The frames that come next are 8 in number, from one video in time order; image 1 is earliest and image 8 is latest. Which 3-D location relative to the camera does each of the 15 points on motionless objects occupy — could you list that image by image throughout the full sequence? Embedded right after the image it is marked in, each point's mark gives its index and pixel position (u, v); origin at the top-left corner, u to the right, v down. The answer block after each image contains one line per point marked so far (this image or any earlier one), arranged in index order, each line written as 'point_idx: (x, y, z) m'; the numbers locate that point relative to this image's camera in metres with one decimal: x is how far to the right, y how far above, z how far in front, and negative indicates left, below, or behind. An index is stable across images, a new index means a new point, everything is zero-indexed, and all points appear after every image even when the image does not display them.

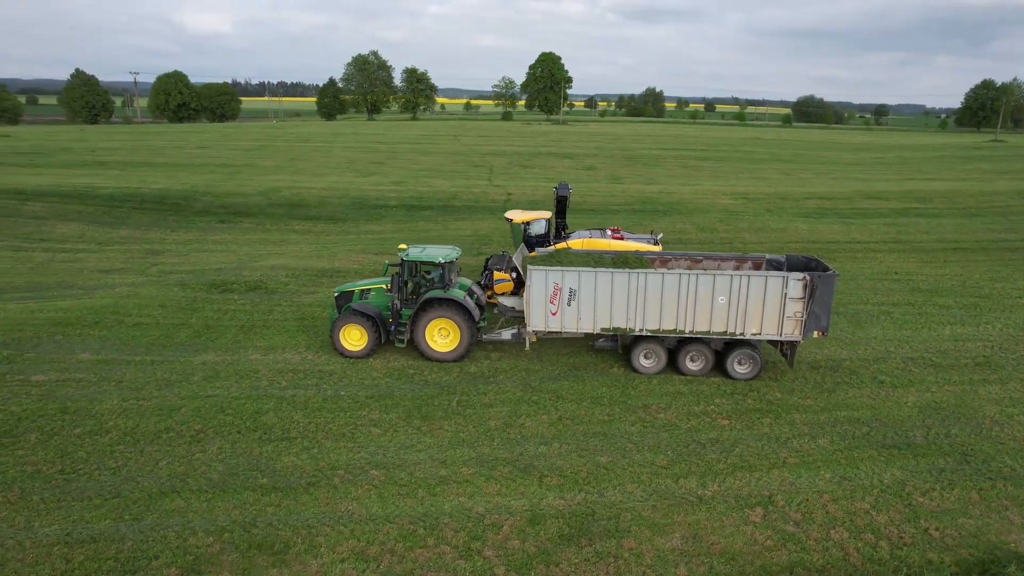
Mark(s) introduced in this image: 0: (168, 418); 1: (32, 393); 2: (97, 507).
0: (-4.7, -1.8, +9.2) m
1: (-7.1, -1.5, +9.8) m
2: (-4.5, -2.3, +7.1) m
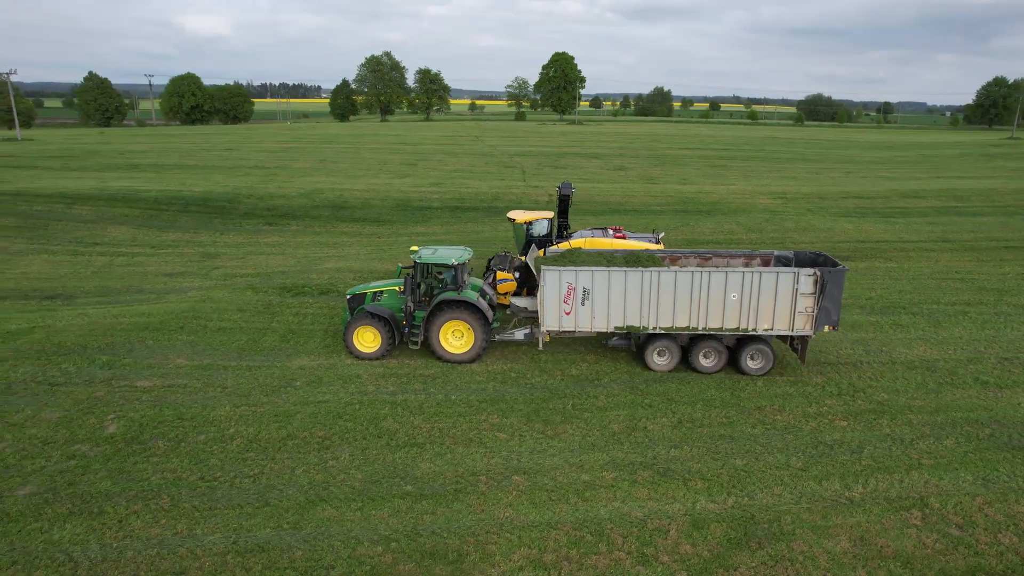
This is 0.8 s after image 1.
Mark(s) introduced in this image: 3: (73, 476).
0: (-3.1, -1.9, +9.1) m
1: (-5.4, -1.6, +9.8) m
2: (-2.8, -2.4, +7.1) m
3: (-5.1, -2.2, +7.7) m
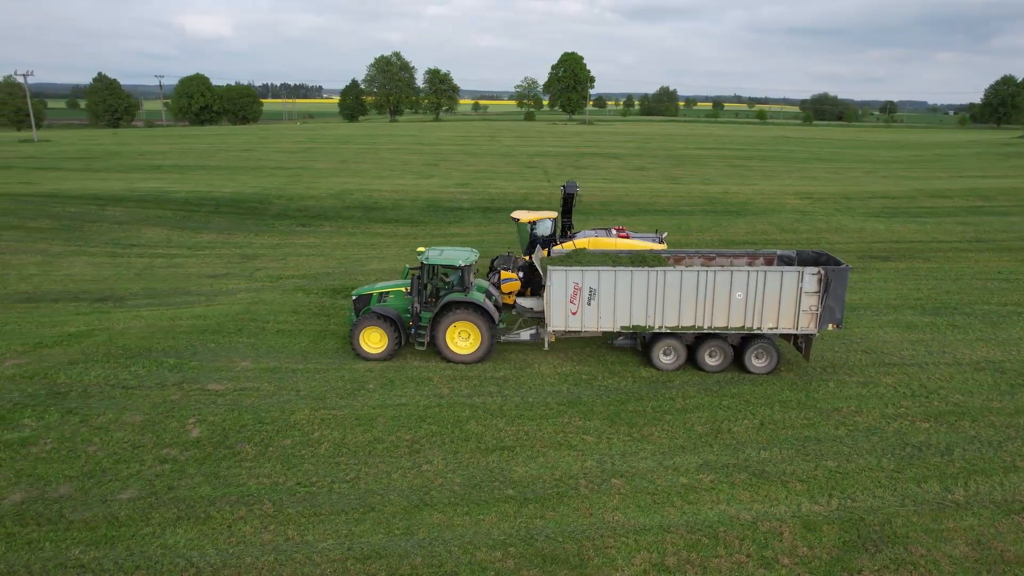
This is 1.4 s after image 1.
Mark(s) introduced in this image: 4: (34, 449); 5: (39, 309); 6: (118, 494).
0: (-1.9, -1.9, +9.1) m
1: (-4.3, -1.7, +9.7) m
2: (-1.6, -2.5, +7.1) m
3: (-4.0, -2.2, +7.7) m
4: (-6.0, -2.0, +8.3) m
5: (-10.0, -0.5, +14.0) m
6: (-4.4, -2.3, +7.4) m
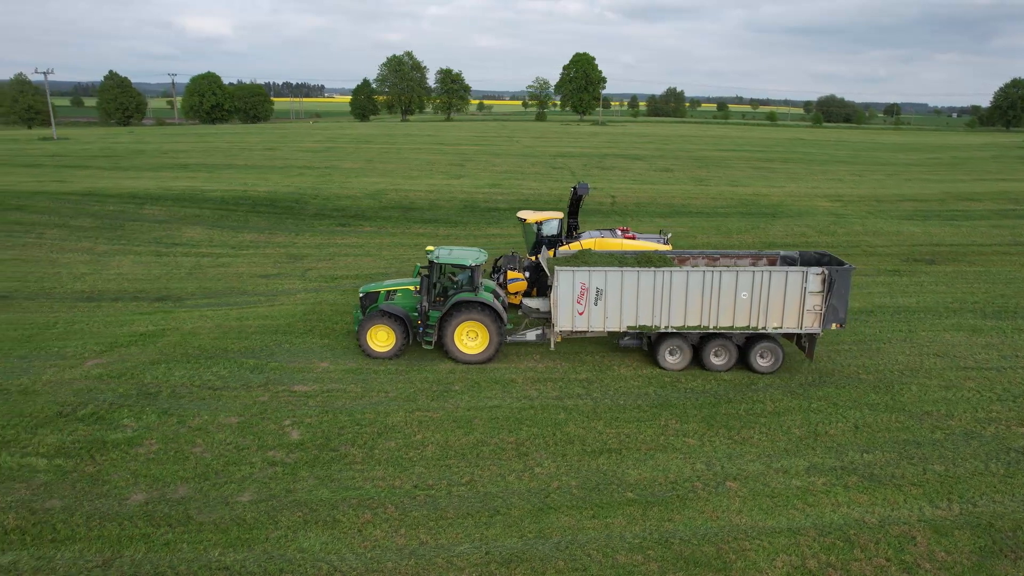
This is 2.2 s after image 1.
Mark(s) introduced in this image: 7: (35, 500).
0: (-0.6, -1.9, +9.1) m
1: (-2.9, -1.7, +9.7) m
2: (-0.3, -2.5, +7.0) m
3: (-2.6, -2.3, +7.7) m
4: (-4.6, -2.0, +8.3) m
5: (-8.7, -0.4, +14.0) m
6: (-3.1, -2.3, +7.4) m
7: (-5.2, -2.3, +7.2) m
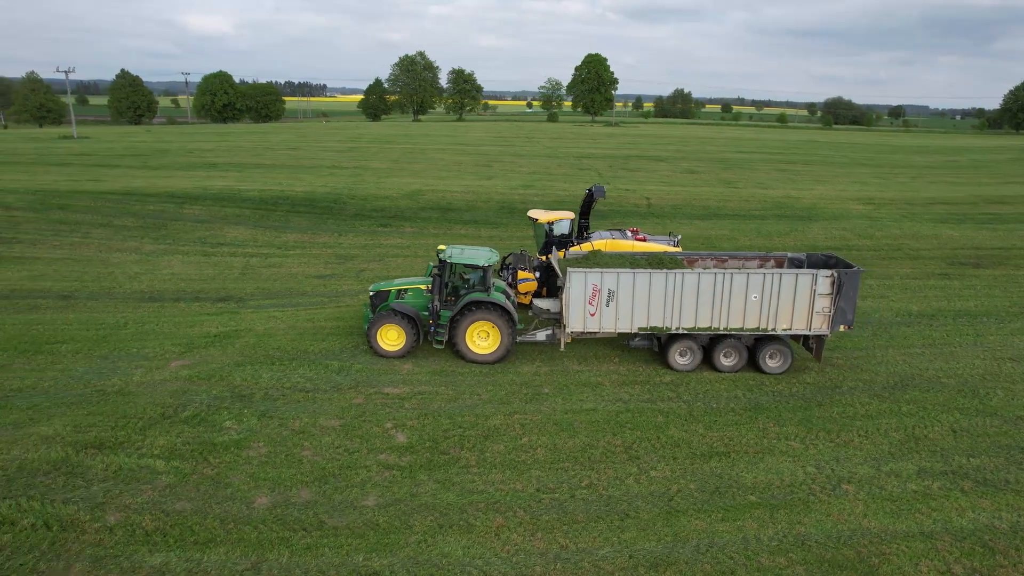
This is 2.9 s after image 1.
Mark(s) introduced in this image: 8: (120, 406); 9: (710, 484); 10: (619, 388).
0: (+0.8, -2.0, +9.1) m
1: (-1.5, -1.7, +9.7) m
2: (+1.1, -2.5, +7.0) m
3: (-1.2, -2.3, +7.7) m
4: (-3.2, -2.1, +8.3) m
5: (-7.3, -0.5, +14.0) m
6: (-1.7, -2.4, +7.4) m
7: (-3.8, -2.3, +7.2) m
8: (-5.4, -1.6, +9.2) m
9: (+2.3, -2.3, +7.9) m
10: (+1.7, -1.6, +10.5) m
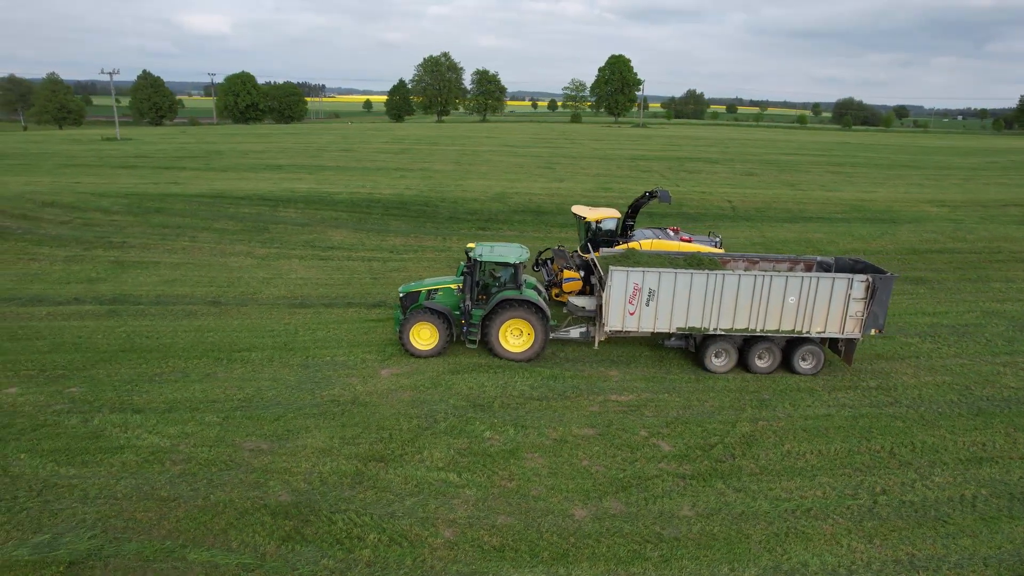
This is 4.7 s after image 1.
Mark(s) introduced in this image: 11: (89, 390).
0: (+4.3, -2.1, +9.1) m
1: (+1.9, -1.8, +9.7) m
2: (+4.6, -2.6, +7.0) m
3: (+2.3, -2.4, +7.6) m
4: (+0.2, -2.2, +8.2) m
5: (-3.9, -0.6, +13.8) m
6: (+1.8, -2.5, +7.4) m
7: (-0.3, -2.4, +7.1) m
8: (-2.0, -1.7, +9.1) m
9: (+5.8, -2.4, +7.9) m
10: (+5.1, -1.7, +10.5) m
11: (-6.4, -1.6, +10.0) m
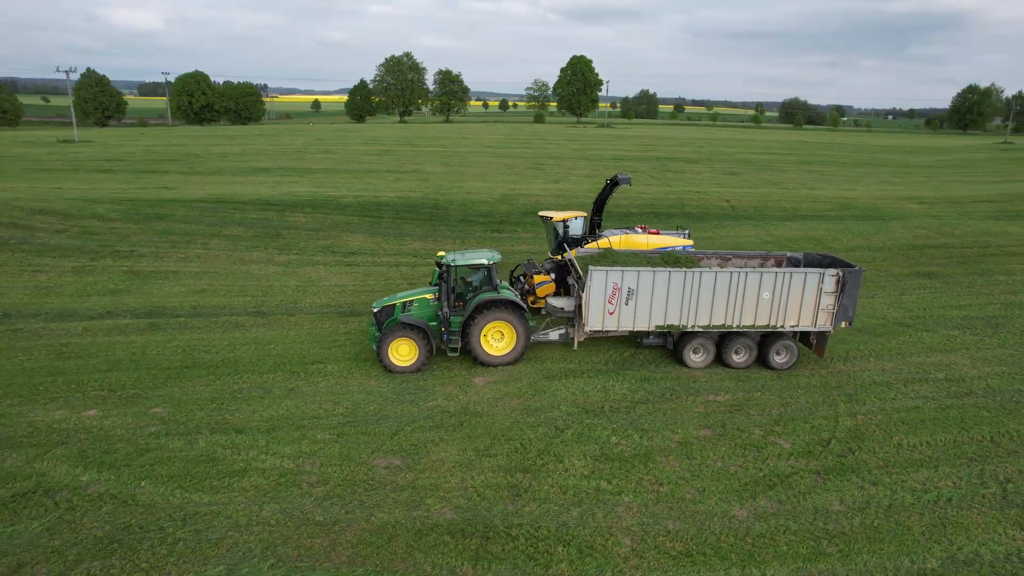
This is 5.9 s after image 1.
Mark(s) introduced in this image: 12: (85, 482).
0: (+5.9, -2.0, +9.4) m
1: (+3.5, -1.8, +9.8) m
2: (+6.4, -2.6, +7.4) m
3: (+4.0, -2.4, +7.8) m
4: (+2.0, -2.2, +8.2) m
5: (-2.7, -0.7, +13.5) m
6: (+3.6, -2.5, +7.5) m
7: (+1.5, -2.5, +7.1) m
8: (-0.3, -1.8, +8.9) m
9: (+7.5, -2.3, +8.4) m
10: (+6.6, -1.6, +10.9) m
11: (-4.8, -1.8, +9.5) m
12: (-4.9, -2.2, +7.6) m
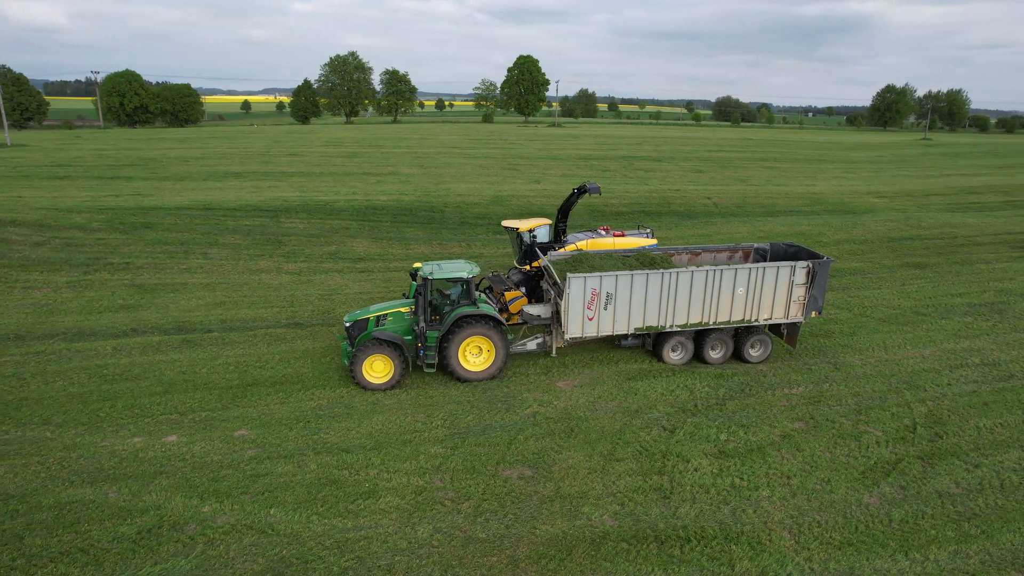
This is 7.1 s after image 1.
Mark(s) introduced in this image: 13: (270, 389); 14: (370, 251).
0: (+7.3, -1.9, +10.0) m
1: (+4.9, -1.8, +10.2) m
2: (+8.0, -2.4, +8.1) m
3: (+5.6, -2.3, +8.2) m
4: (+3.5, -2.2, +8.4) m
5: (-1.7, -0.8, +13.2) m
6: (+5.2, -2.4, +7.9) m
7: (+3.2, -2.5, +7.3) m
8: (+1.1, -1.9, +8.8) m
9: (+9.1, -2.1, +9.1) m
10: (+7.9, -1.5, +11.6) m
11: (-3.4, -1.9, +9.0) m
12: (-3.2, -2.4, +7.1) m
13: (-3.8, -1.6, +10.4) m
14: (-4.0, +1.0, +19.0) m
